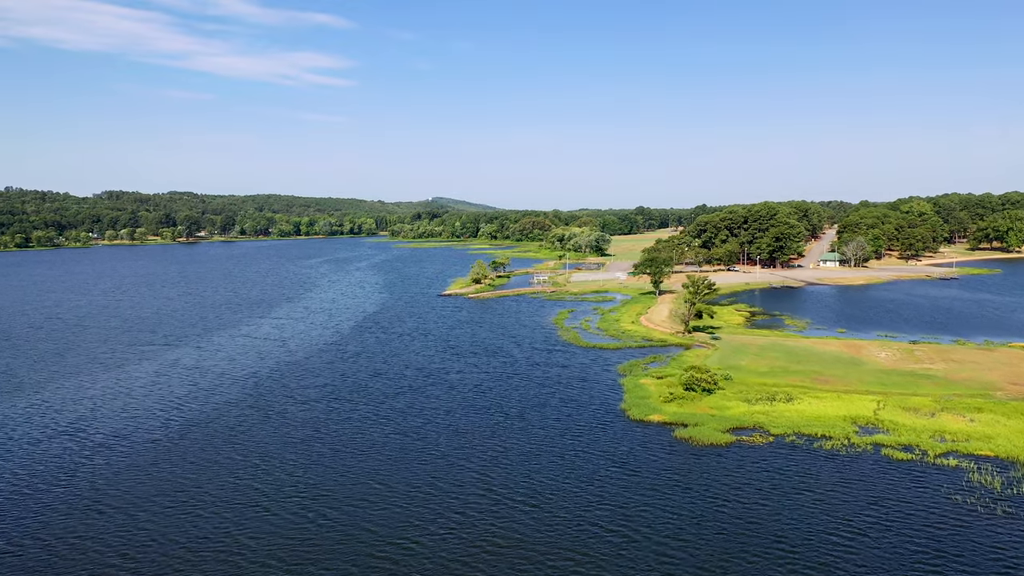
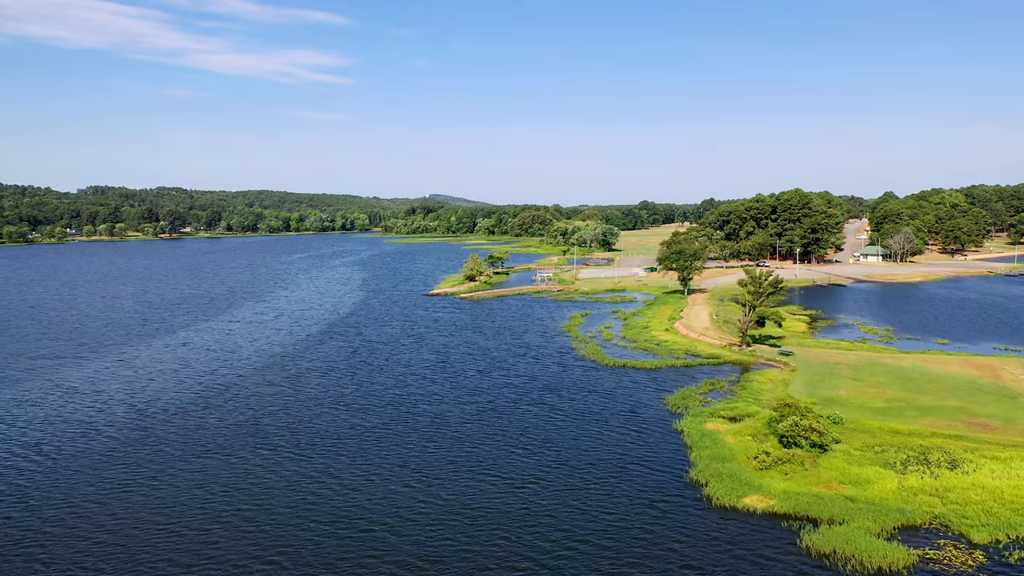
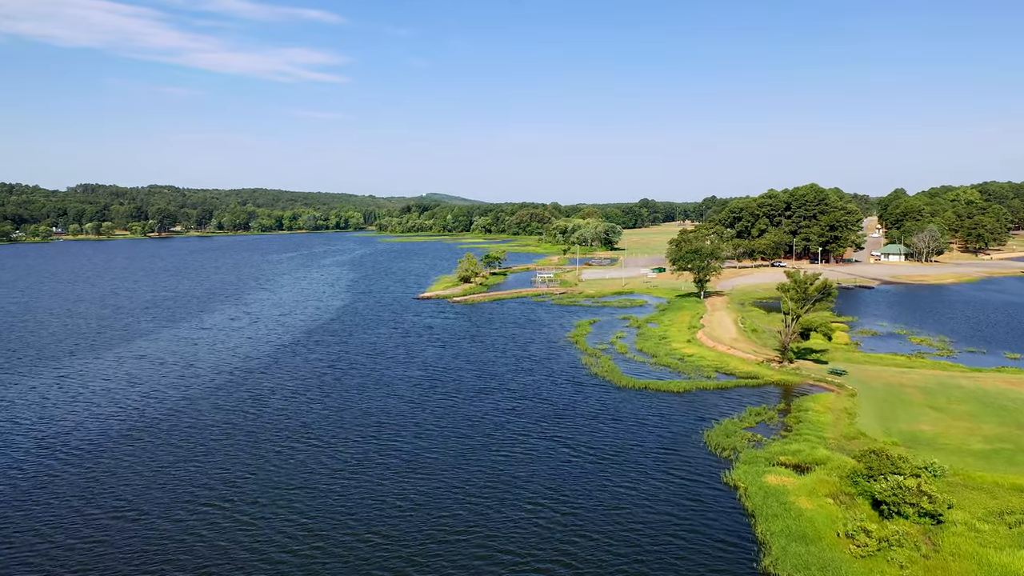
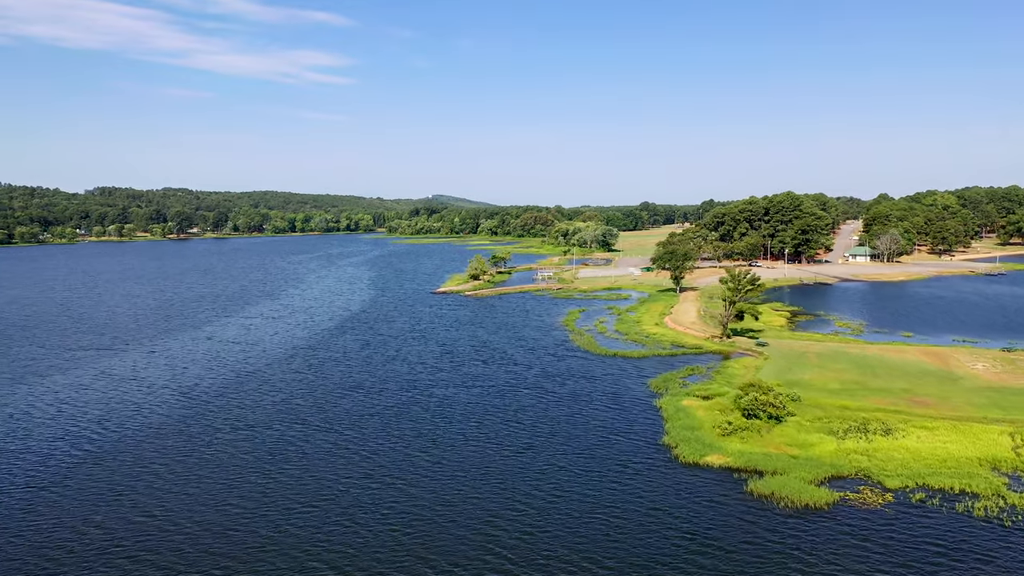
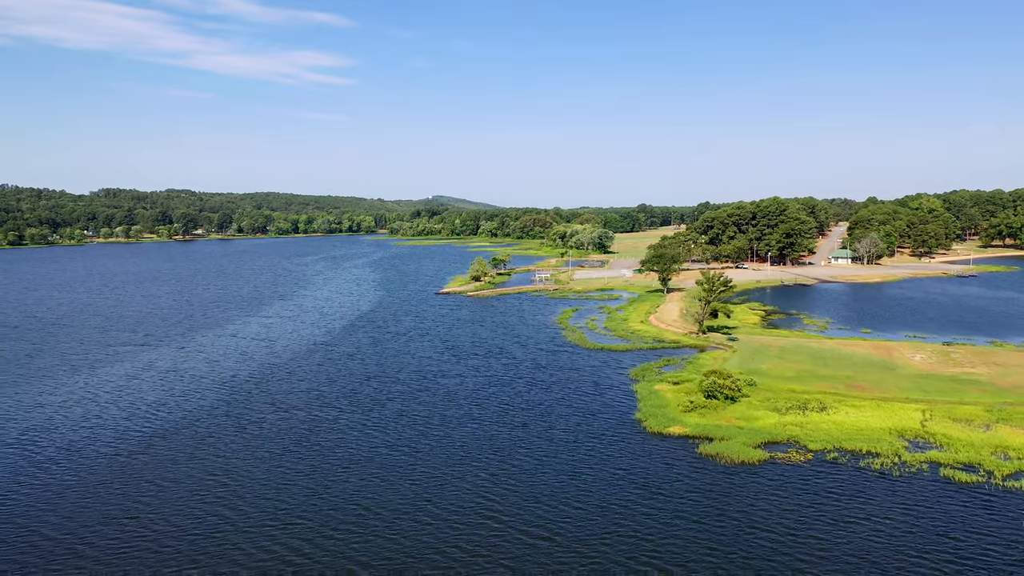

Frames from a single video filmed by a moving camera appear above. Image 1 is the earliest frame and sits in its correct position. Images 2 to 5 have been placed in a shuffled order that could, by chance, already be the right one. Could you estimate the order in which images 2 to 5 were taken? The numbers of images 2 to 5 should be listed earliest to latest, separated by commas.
5, 4, 2, 3
